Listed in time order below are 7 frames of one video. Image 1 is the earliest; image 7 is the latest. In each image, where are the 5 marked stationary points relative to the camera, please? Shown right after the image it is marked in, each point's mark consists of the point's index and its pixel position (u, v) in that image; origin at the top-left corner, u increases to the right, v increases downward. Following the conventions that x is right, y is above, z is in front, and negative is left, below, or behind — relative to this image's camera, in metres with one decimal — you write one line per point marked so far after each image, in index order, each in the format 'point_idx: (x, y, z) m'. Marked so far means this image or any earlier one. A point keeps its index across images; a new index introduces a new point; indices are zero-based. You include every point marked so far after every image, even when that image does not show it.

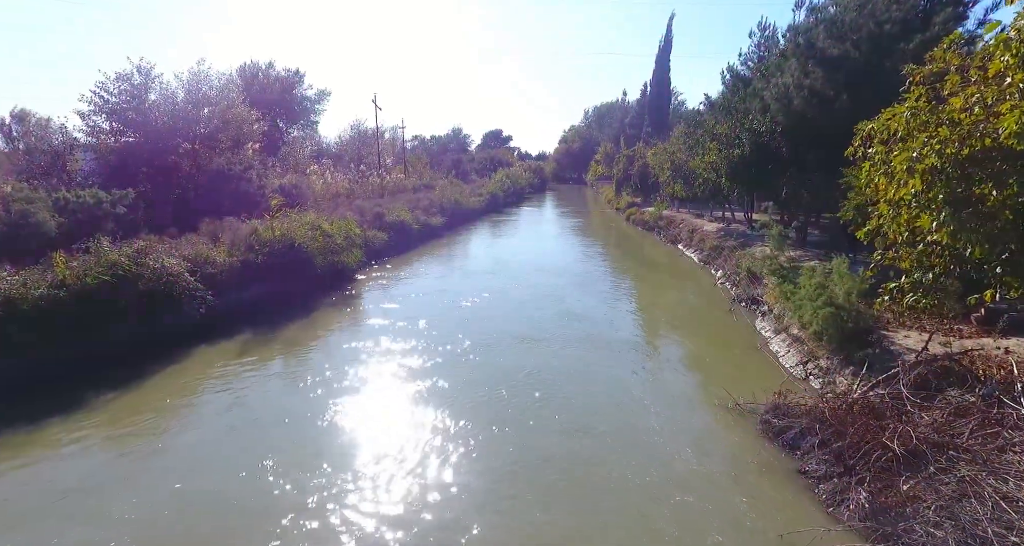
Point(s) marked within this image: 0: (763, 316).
0: (+6.5, -1.1, +13.7) m
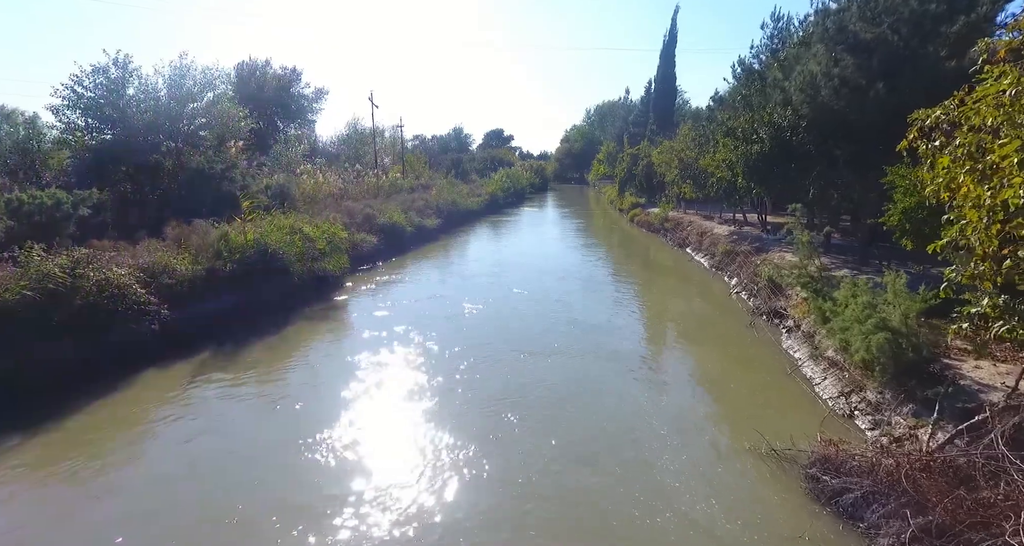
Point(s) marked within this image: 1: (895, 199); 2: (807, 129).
0: (+6.4, -1.4, +12.2) m
1: (+7.1, +1.4, +9.7) m
2: (+8.1, +3.9, +14.3) m
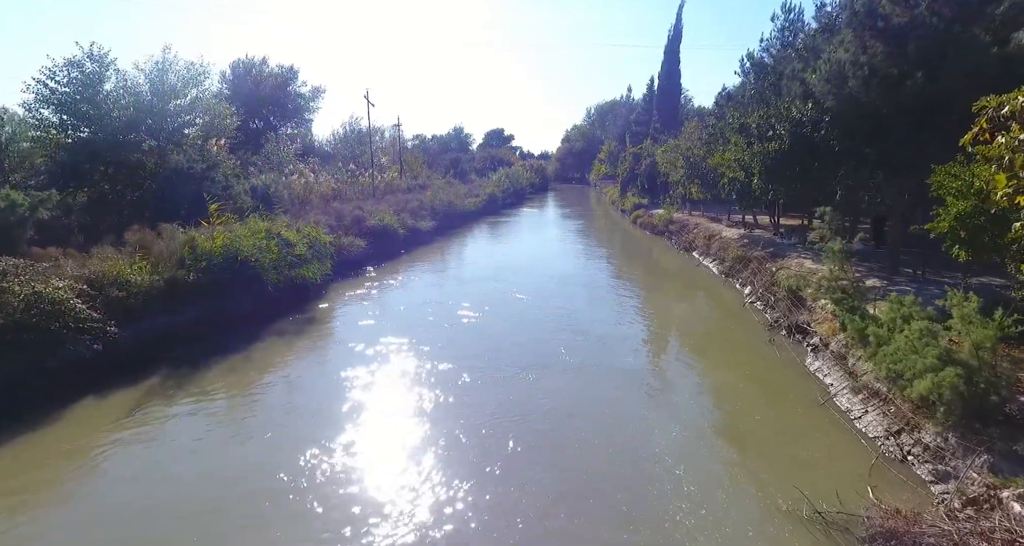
0: (+6.2, -1.6, +10.8) m
1: (+6.9, +1.1, +8.4) m
2: (+7.9, +3.7, +13.0) m
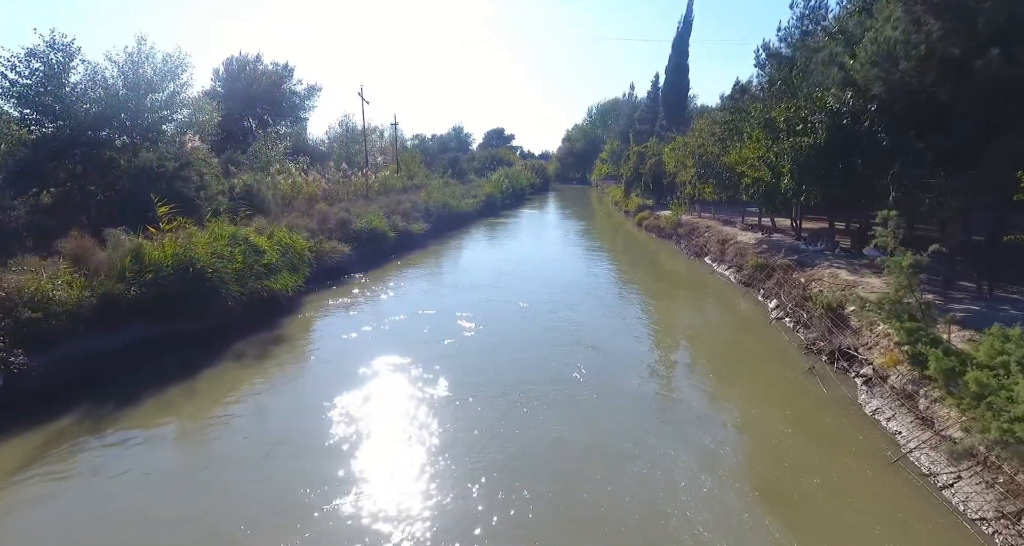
0: (+6.1, -1.9, +9.0) m
1: (+6.8, +0.8, +6.5) m
2: (+7.8, +3.4, +11.2) m
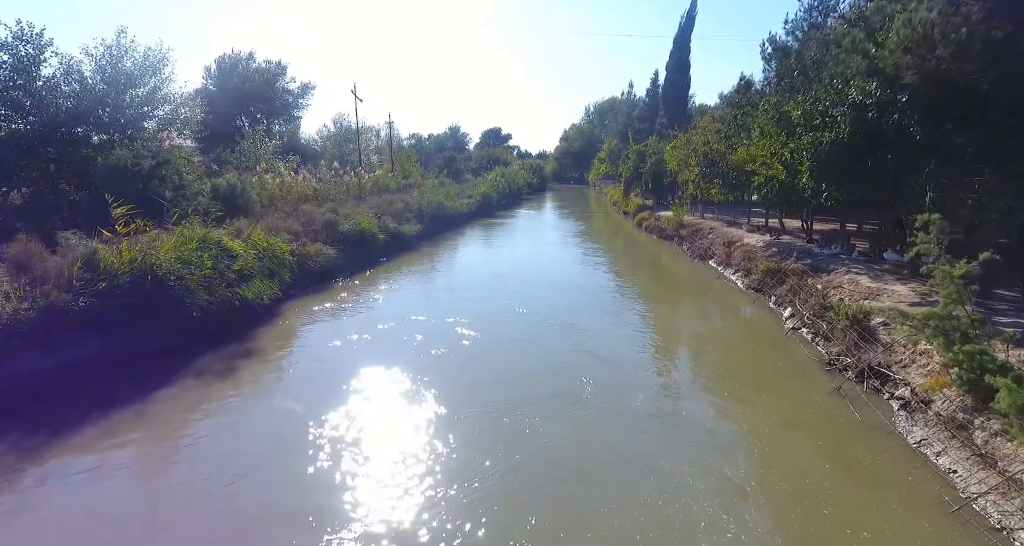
0: (+6.0, -2.1, +8.0) m
1: (+6.7, +0.7, +5.5) m
2: (+7.7, +3.2, +10.2) m
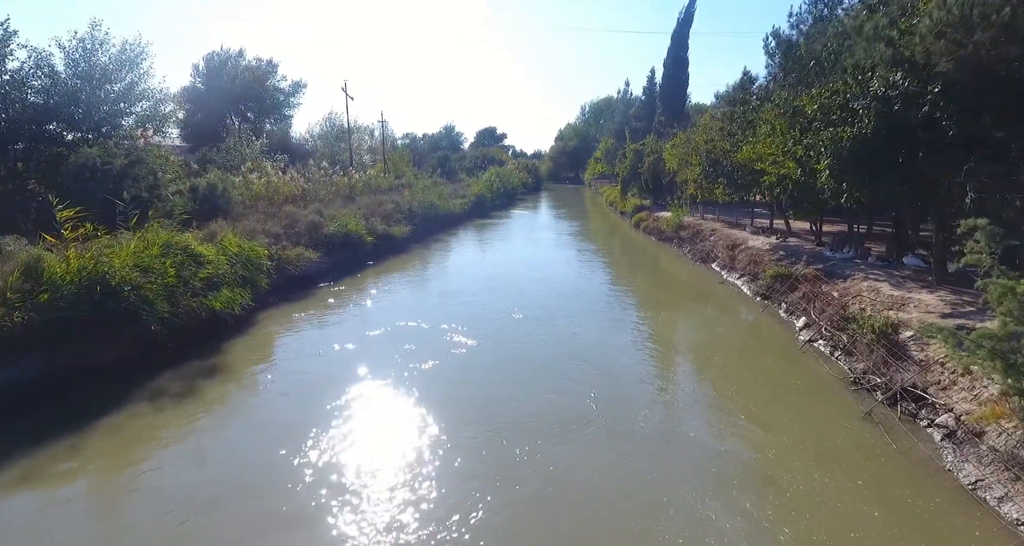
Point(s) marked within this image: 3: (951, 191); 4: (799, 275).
0: (+5.9, -2.2, +7.0) m
1: (+6.6, +0.5, +4.5) m
2: (+7.5, +3.1, +9.2) m
3: (+8.2, +1.5, +9.7) m
4: (+7.8, -0.1, +14.3) m
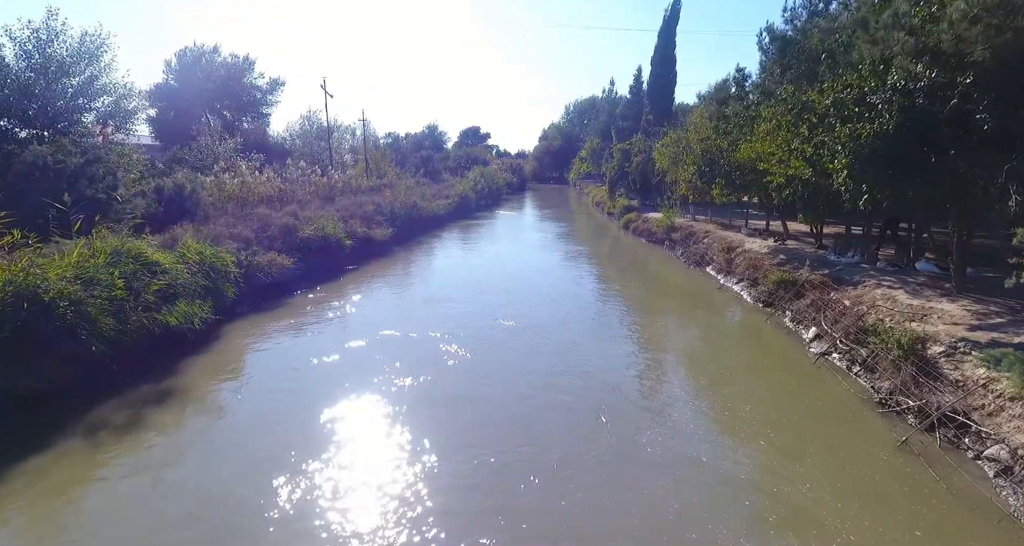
0: (+5.8, -2.4, +6.1) m
1: (+6.6, +0.3, +3.7) m
2: (+7.4, +2.9, +8.4) m
3: (+8.1, +1.4, +9.0) m
4: (+7.5, -0.2, +13.5) m
